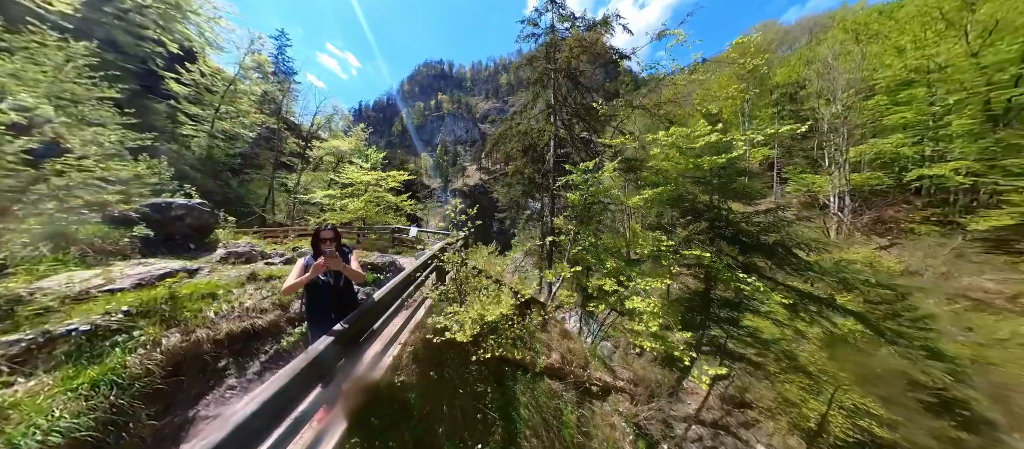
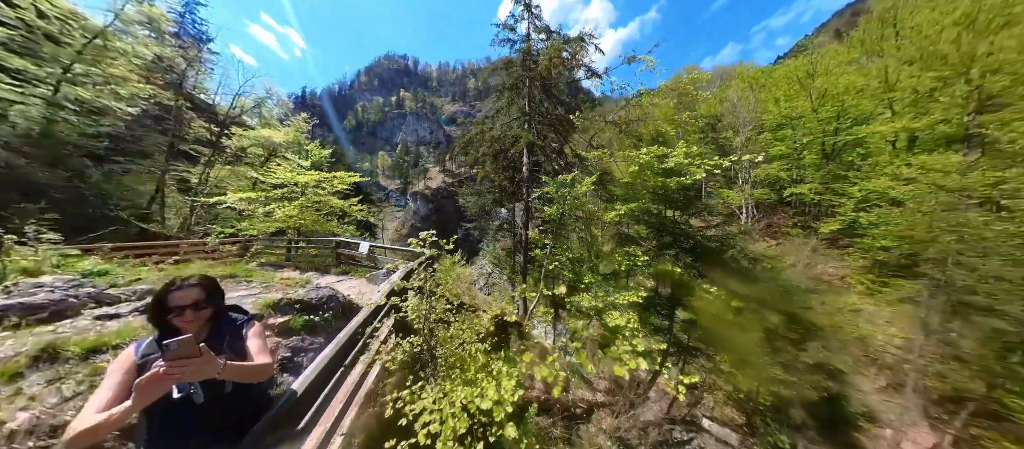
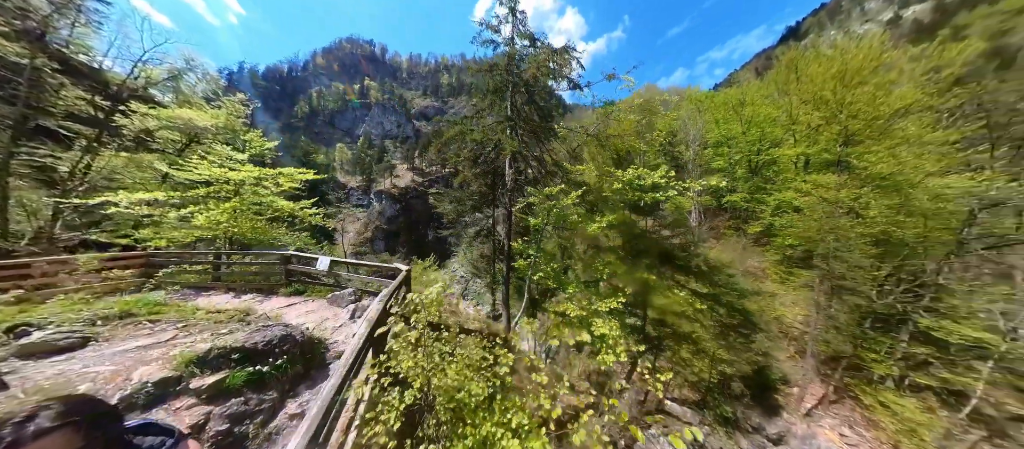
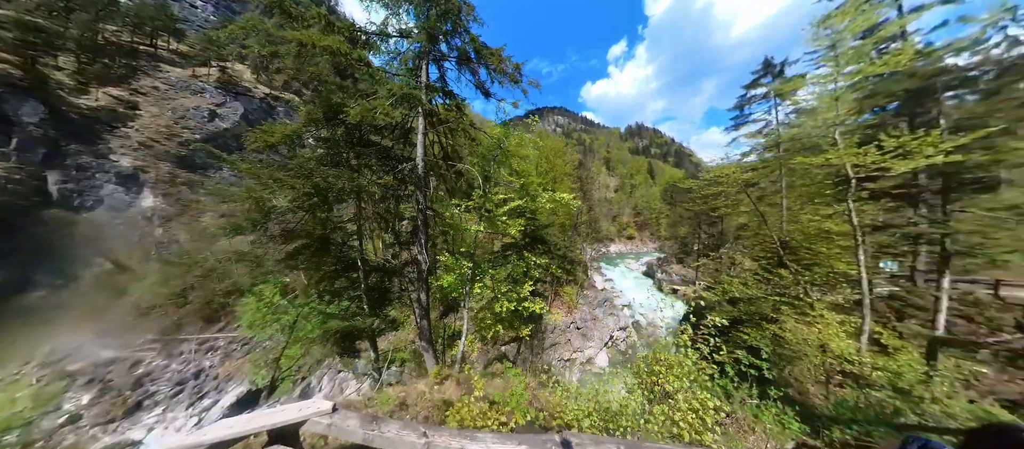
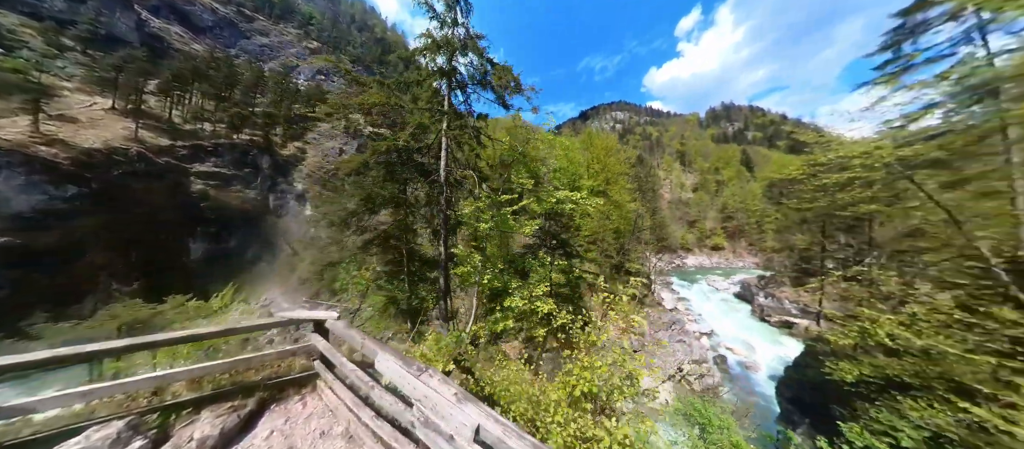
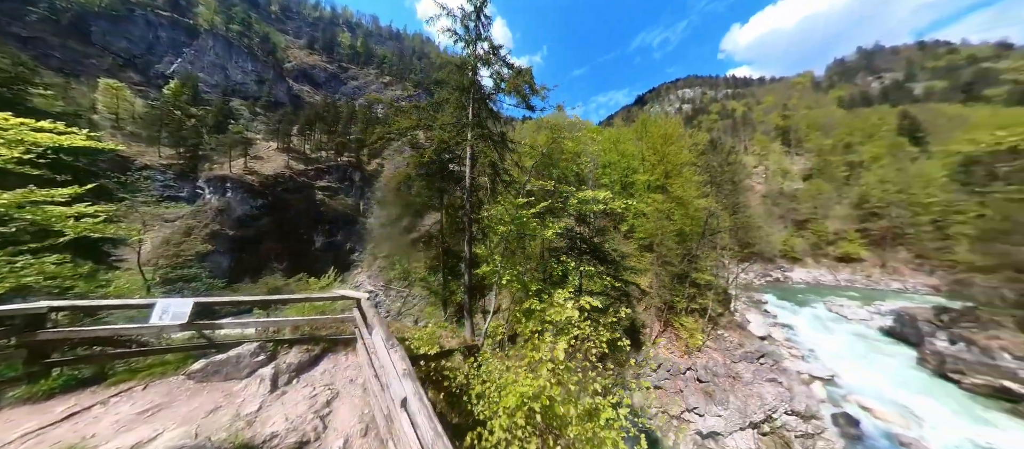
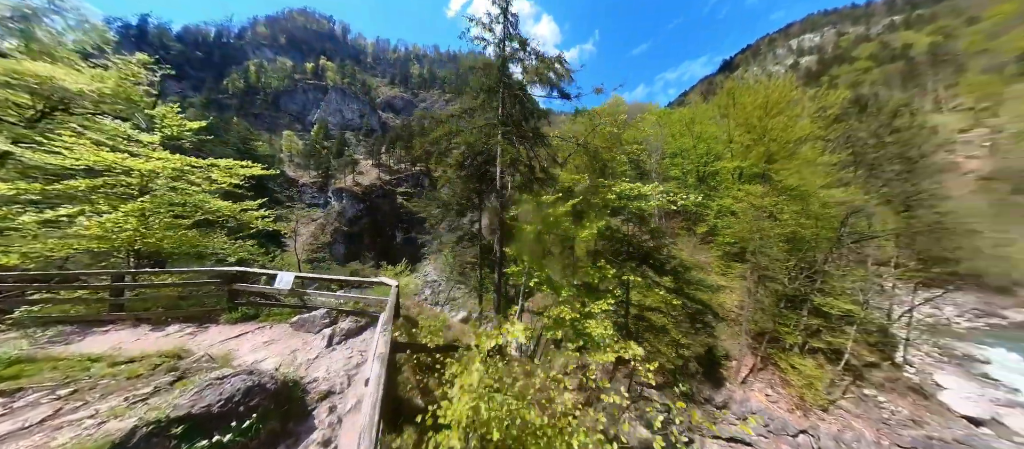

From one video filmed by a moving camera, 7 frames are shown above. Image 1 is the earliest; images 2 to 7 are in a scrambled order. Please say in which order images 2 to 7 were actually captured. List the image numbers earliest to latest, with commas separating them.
2, 3, 7, 6, 5, 4
